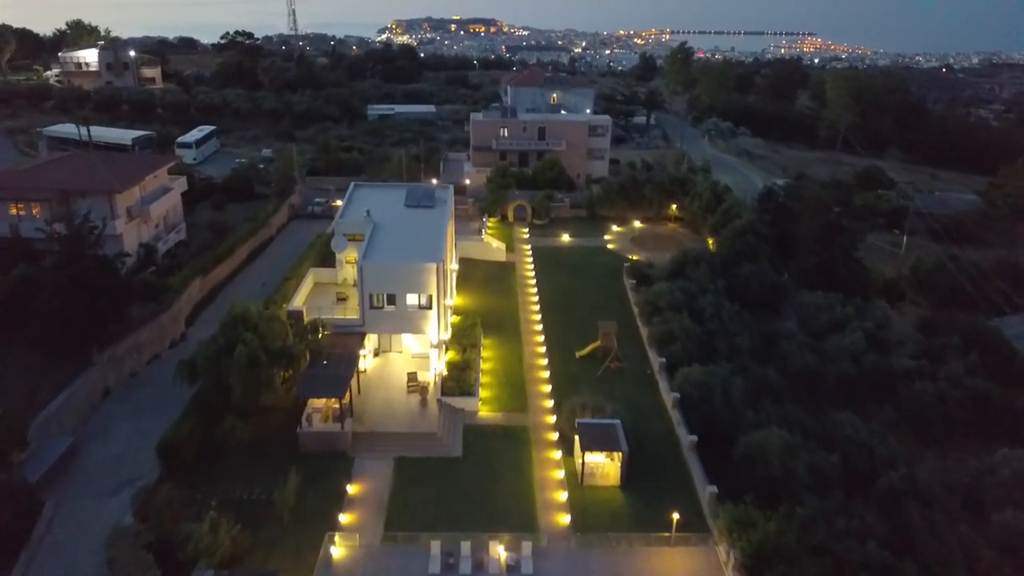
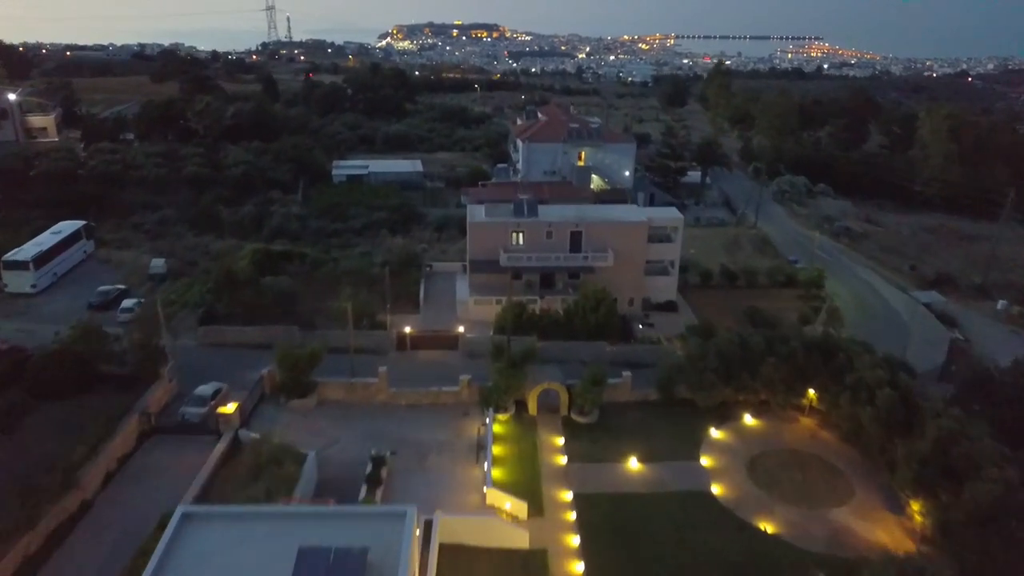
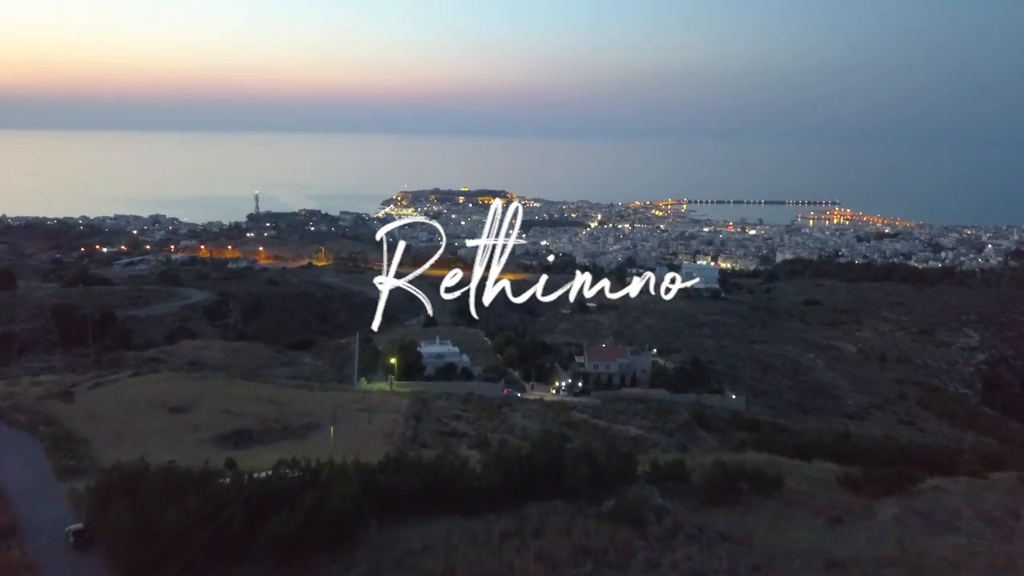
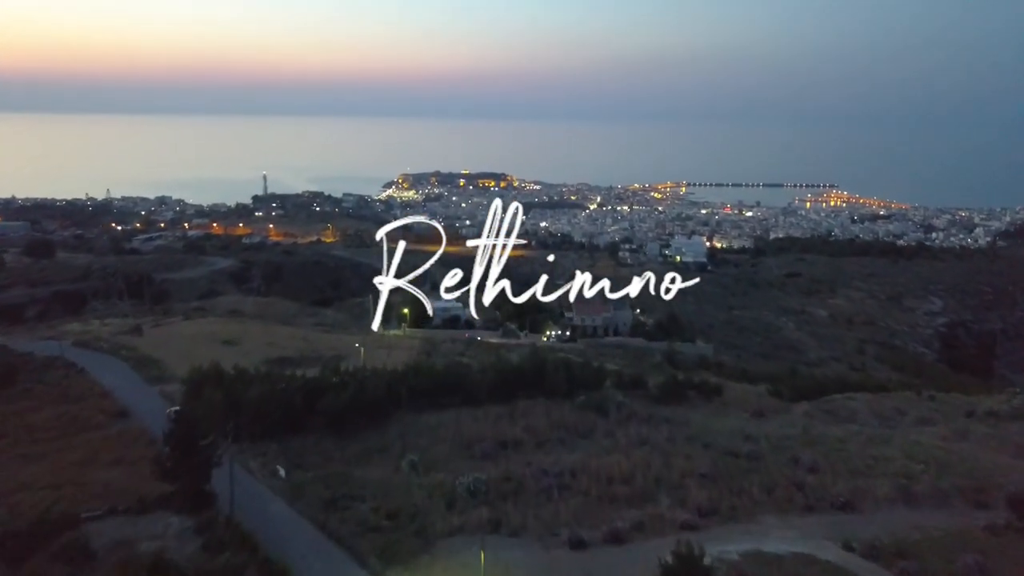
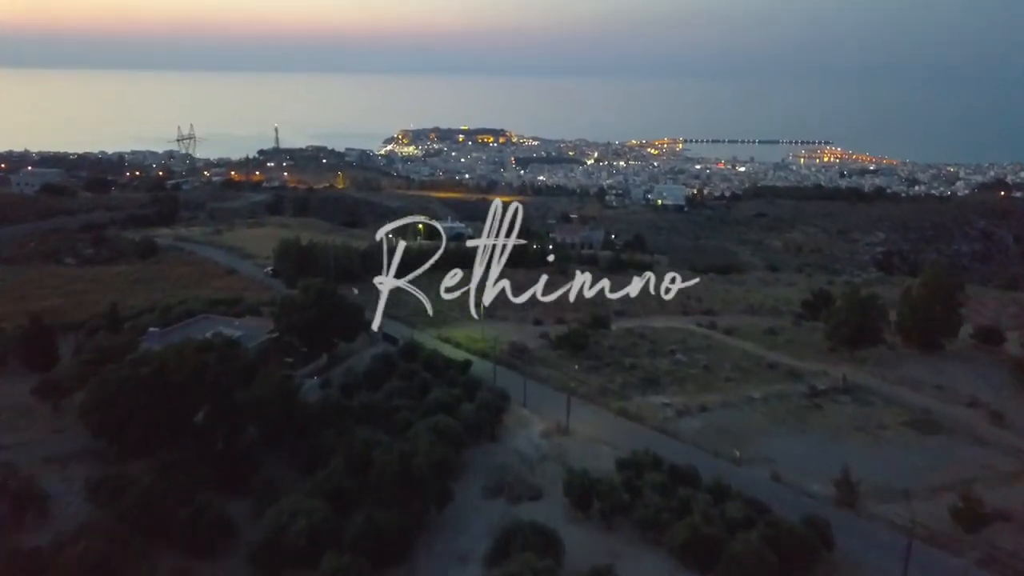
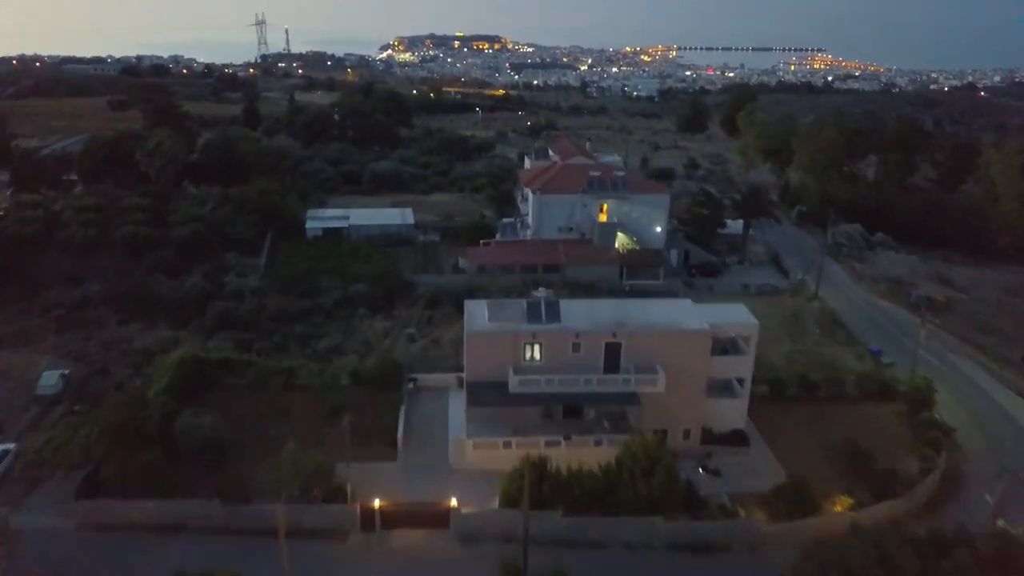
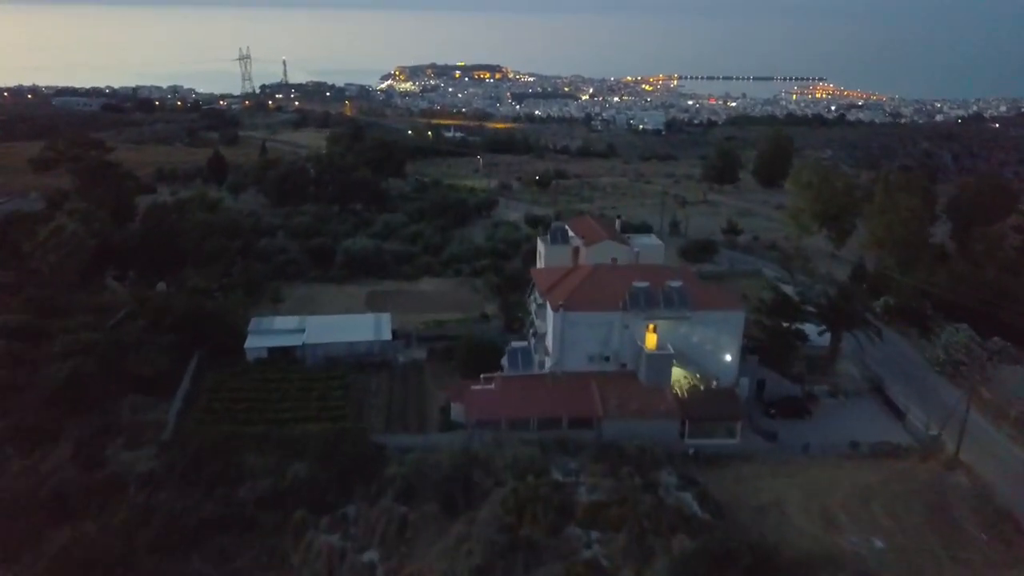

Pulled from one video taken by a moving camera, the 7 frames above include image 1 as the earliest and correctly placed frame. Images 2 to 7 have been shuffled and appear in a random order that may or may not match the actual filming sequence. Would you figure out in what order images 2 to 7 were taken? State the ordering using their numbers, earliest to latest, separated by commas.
2, 6, 7, 5, 4, 3
